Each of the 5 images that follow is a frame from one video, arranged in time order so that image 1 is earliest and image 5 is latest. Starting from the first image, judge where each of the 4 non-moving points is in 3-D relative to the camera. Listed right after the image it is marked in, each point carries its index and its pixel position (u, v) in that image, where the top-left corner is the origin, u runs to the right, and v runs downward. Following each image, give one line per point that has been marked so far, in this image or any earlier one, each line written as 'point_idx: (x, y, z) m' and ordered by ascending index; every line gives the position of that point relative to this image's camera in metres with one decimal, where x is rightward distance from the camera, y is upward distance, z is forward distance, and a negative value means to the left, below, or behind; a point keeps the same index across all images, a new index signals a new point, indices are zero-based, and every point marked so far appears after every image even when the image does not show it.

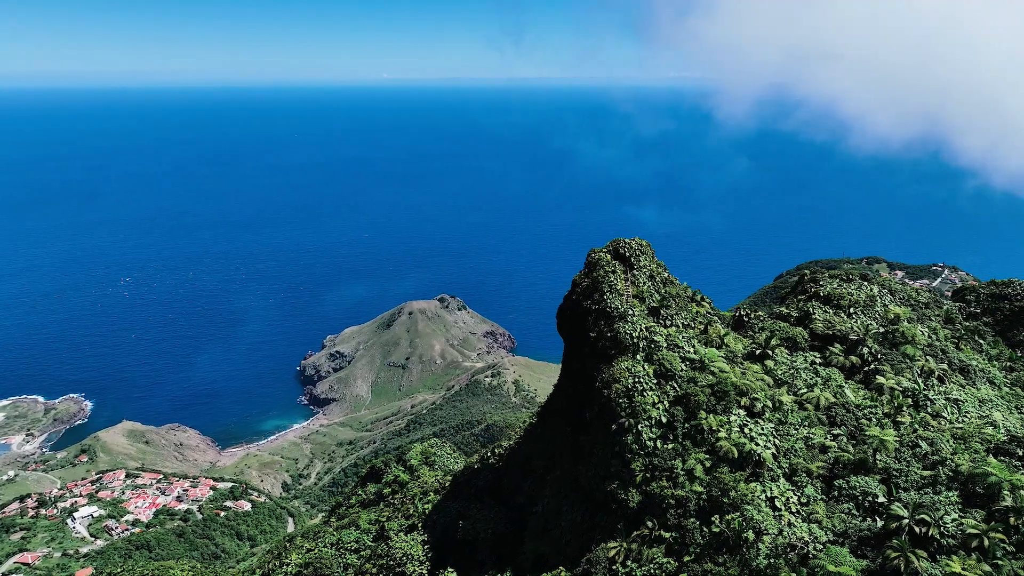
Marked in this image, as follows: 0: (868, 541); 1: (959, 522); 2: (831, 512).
0: (+11.9, -8.4, +17.8) m
1: (+14.5, -7.5, +17.2) m
2: (+11.5, -8.0, +19.2) m
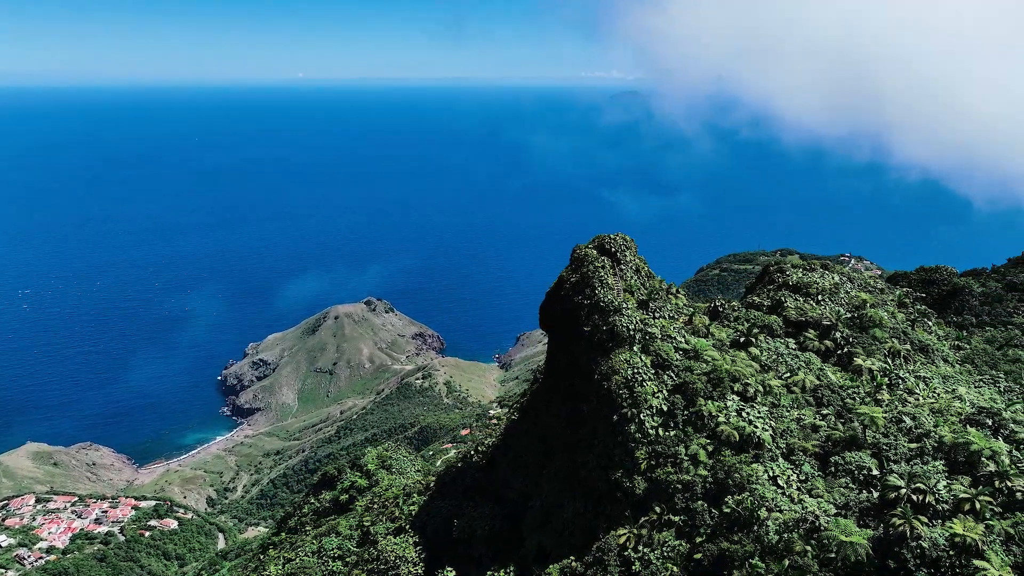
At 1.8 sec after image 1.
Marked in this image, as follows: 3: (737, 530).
0: (+12.6, -7.9, +18.9) m
1: (+15.3, -6.9, +18.5) m
2: (+12.1, -7.5, +20.3) m
3: (+8.2, -8.8, +19.6) m
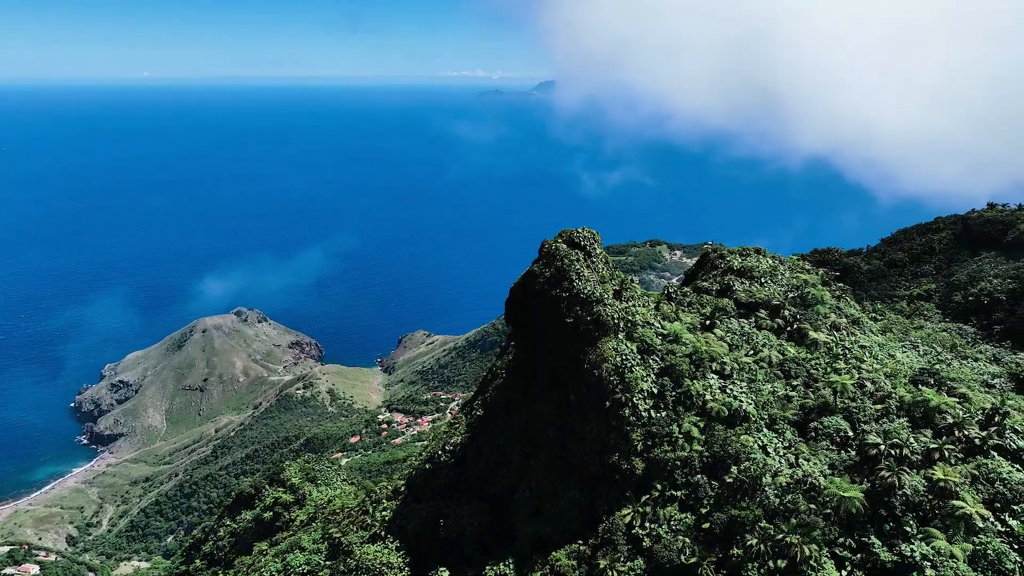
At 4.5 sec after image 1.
0: (+13.3, -7.1, +21.0) m
1: (+15.9, -6.0, +21.0) m
2: (+12.5, -6.7, +22.2) m
3: (+8.9, -8.2, +21.0) m
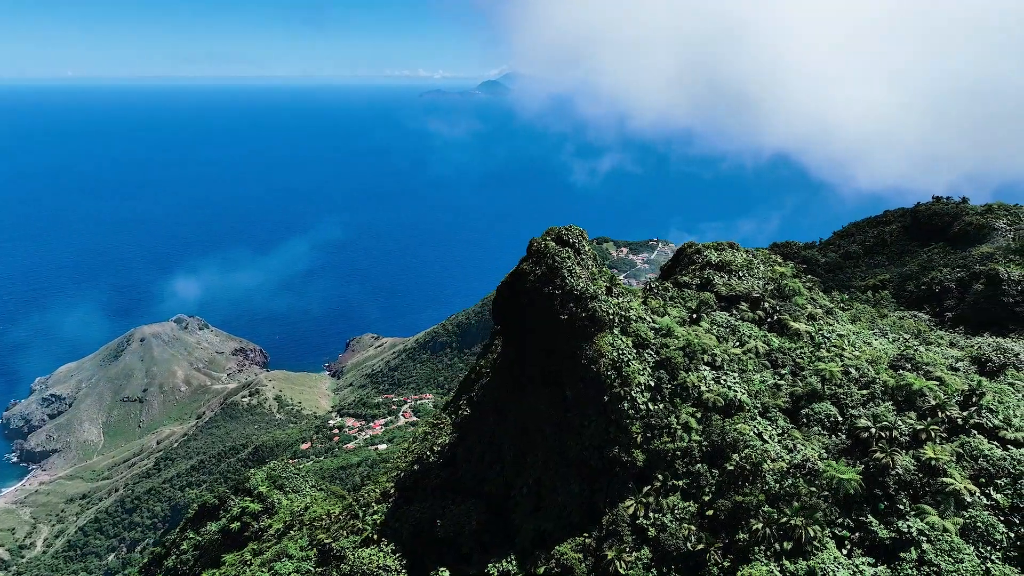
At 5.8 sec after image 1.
0: (+13.6, -6.7, +22.0) m
1: (+16.2, -5.6, +22.1) m
2: (+12.8, -6.4, +23.2) m
3: (+9.2, -8.0, +21.8) m
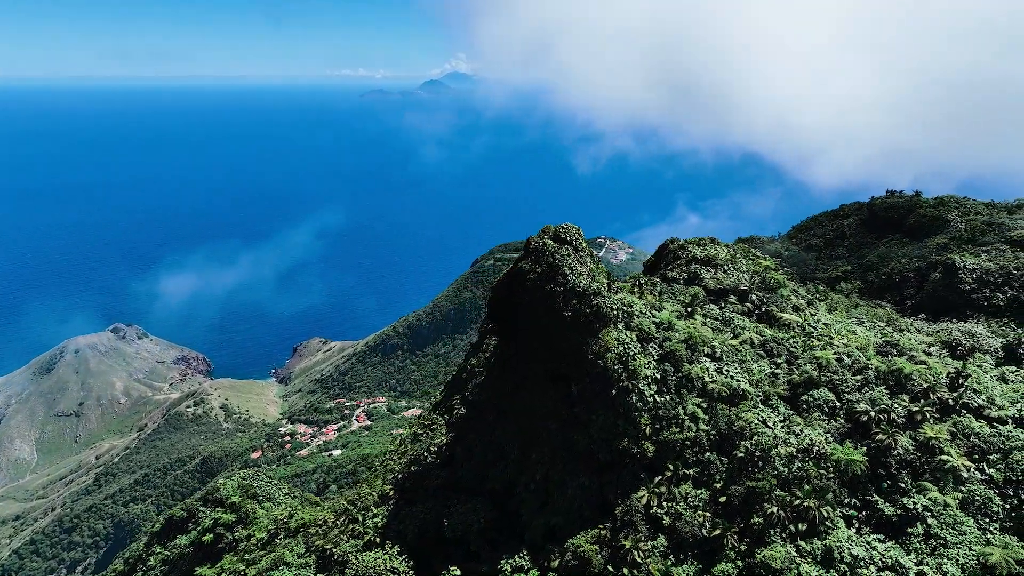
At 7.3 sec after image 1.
0: (+14.4, -6.4, +23.1) m
1: (+16.9, -5.2, +23.4) m
2: (+13.5, -6.1, +24.3) m
3: (+10.0, -7.7, +22.7) m
